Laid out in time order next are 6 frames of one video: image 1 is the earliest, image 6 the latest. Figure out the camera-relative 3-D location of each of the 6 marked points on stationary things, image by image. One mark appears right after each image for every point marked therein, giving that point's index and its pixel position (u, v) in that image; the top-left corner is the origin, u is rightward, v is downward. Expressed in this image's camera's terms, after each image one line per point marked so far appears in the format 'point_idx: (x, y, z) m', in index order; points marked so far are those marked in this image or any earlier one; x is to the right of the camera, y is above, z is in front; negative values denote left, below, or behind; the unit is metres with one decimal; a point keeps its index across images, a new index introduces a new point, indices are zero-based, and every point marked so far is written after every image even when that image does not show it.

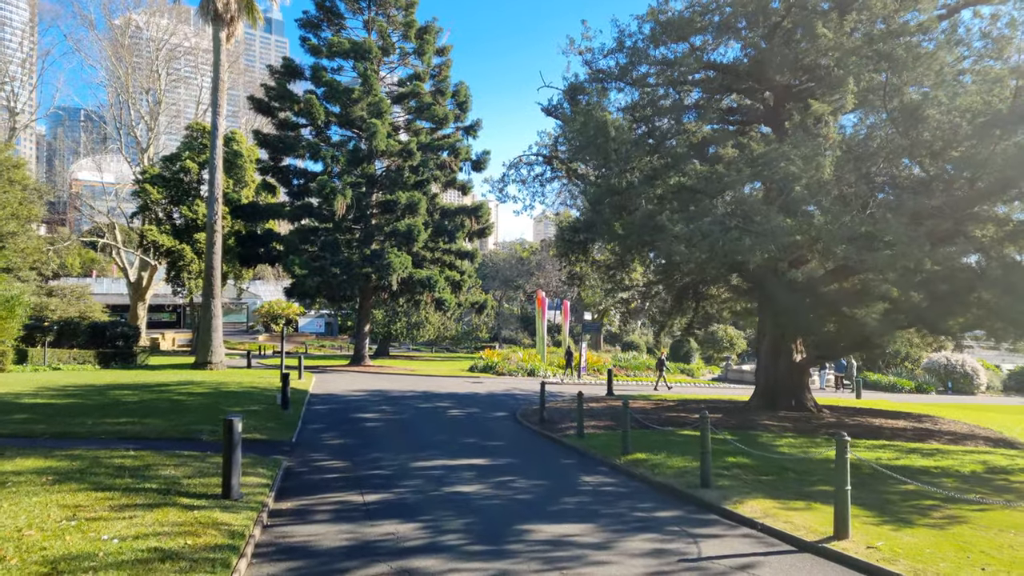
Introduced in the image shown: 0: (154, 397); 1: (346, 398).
0: (-8.0, -2.4, +15.5) m
1: (-4.6, -3.0, +18.9) m
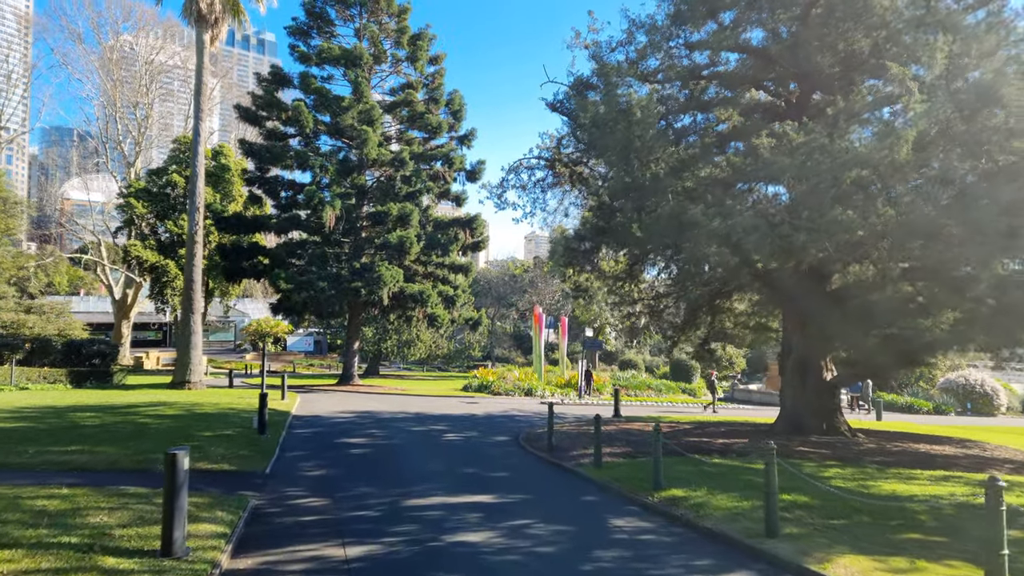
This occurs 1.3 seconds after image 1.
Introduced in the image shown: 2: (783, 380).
0: (-8.0, -2.7, +13.8) m
1: (-4.6, -3.3, +17.4) m
2: (+6.5, -2.2, +16.3) m
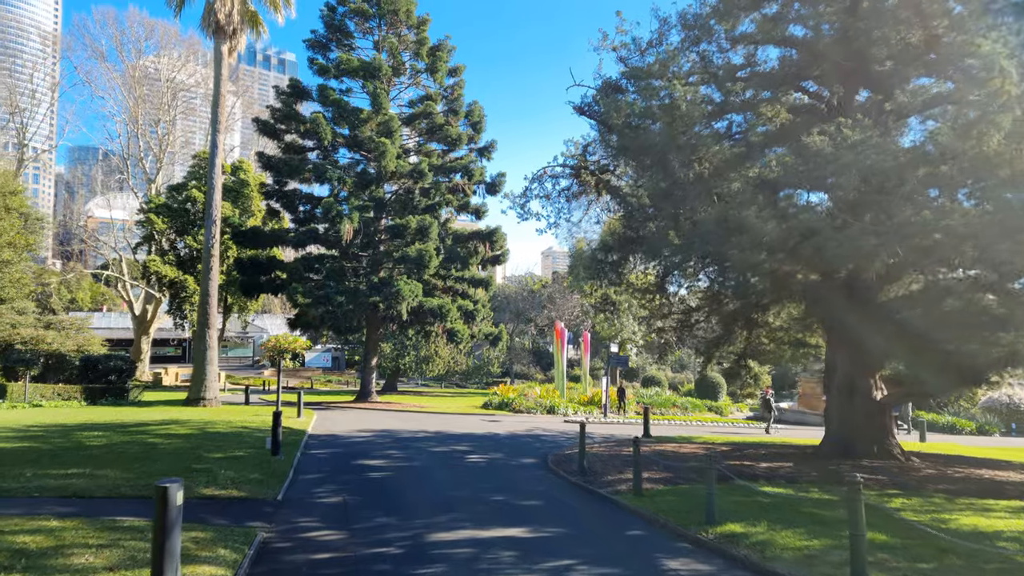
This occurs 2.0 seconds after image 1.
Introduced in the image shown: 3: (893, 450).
0: (-7.4, -2.9, +13.2) m
1: (-4.0, -3.6, +16.6) m
2: (+7.1, -2.5, +15.3) m
3: (+8.2, -3.5, +14.7) m
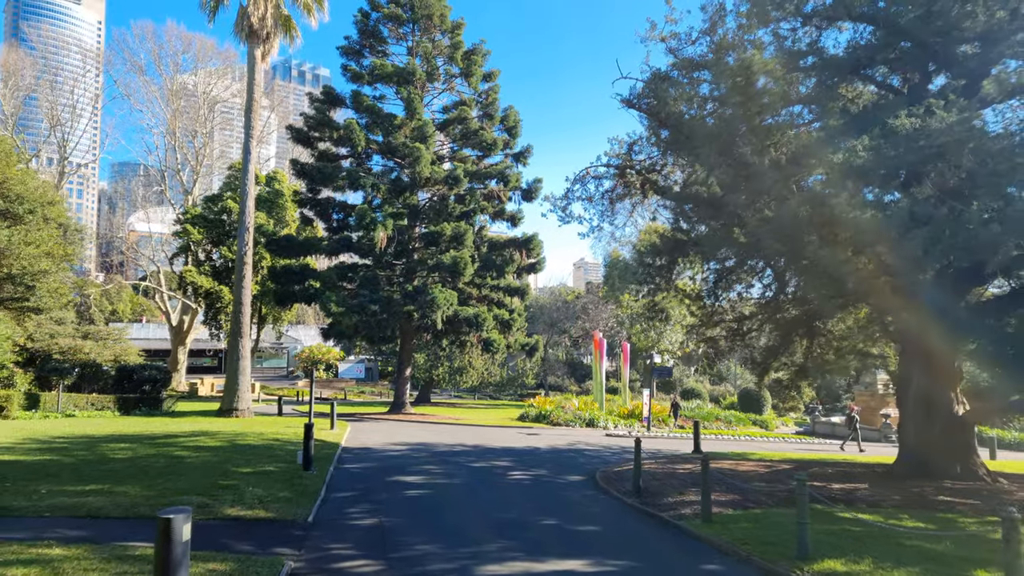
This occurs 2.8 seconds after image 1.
0: (-6.6, -3.0, +12.6) m
1: (-3.0, -3.8, +15.8) m
2: (+8.0, -2.5, +14.0) m
3: (+9.0, -3.5, +13.4) m
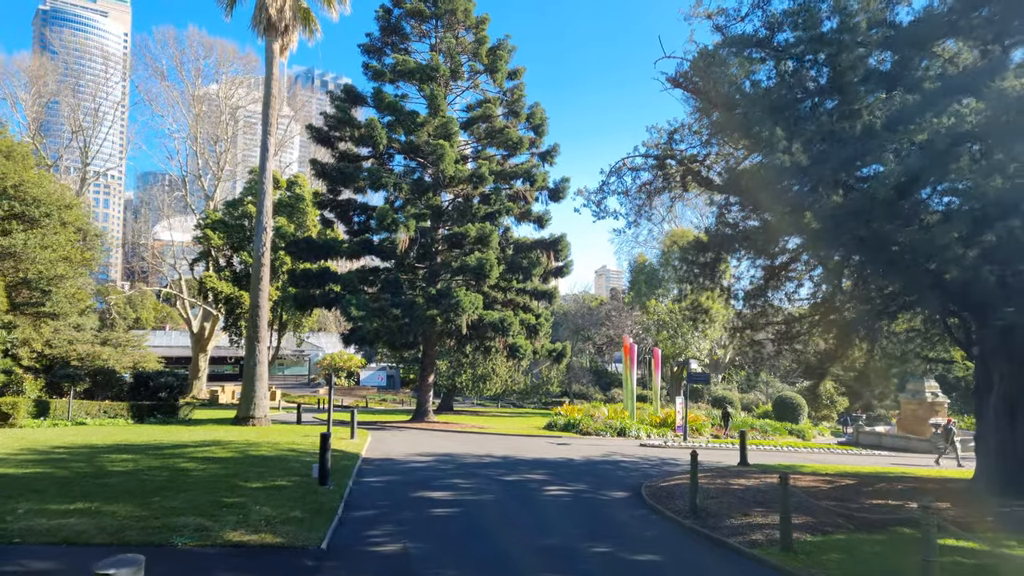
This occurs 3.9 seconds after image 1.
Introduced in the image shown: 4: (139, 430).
0: (-6.0, -2.9, +11.5) m
1: (-2.3, -3.8, +14.6) m
2: (+8.6, -2.5, +12.5) m
3: (+9.7, -3.4, +11.9) m
4: (-10.5, -4.0, +19.3) m
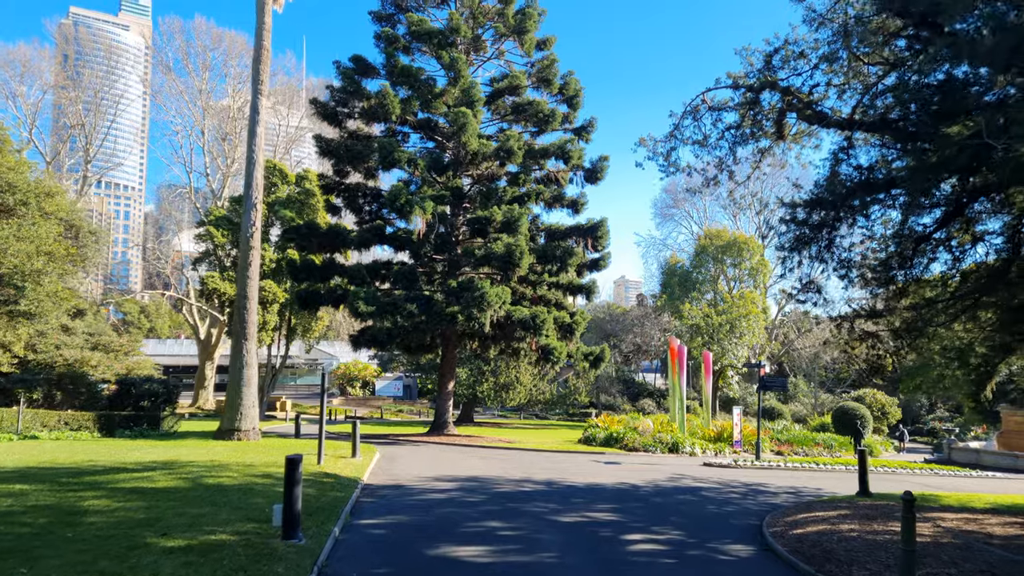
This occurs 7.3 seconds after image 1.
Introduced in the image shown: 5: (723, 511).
0: (-5.3, -2.4, +7.8) m
1: (-1.4, -3.3, +10.8) m
2: (+9.4, -1.9, +8.4) m
3: (+10.4, -2.9, +7.7) m
4: (-9.6, -3.6, +15.7) m
5: (+3.2, -3.4, +10.5) m
